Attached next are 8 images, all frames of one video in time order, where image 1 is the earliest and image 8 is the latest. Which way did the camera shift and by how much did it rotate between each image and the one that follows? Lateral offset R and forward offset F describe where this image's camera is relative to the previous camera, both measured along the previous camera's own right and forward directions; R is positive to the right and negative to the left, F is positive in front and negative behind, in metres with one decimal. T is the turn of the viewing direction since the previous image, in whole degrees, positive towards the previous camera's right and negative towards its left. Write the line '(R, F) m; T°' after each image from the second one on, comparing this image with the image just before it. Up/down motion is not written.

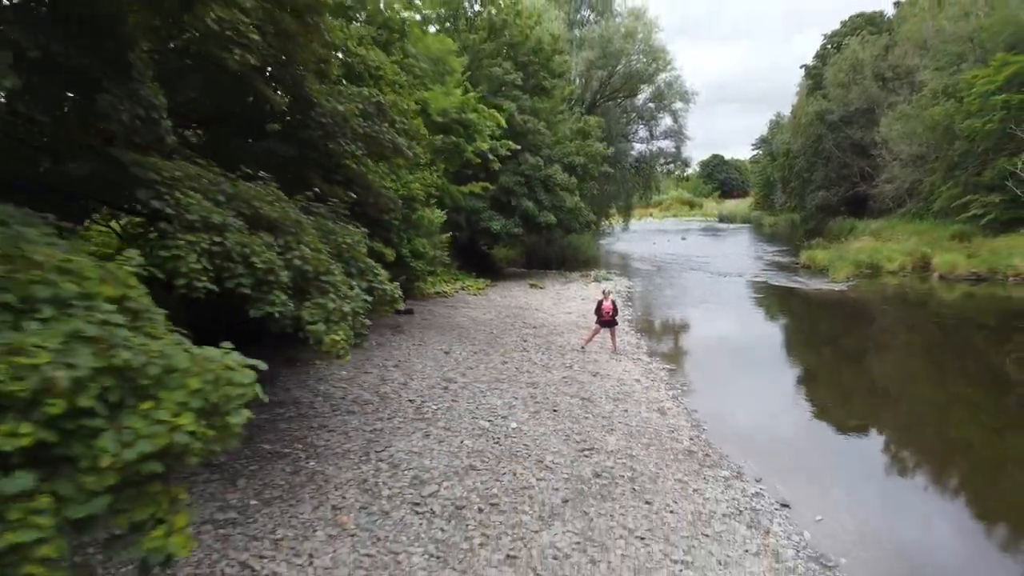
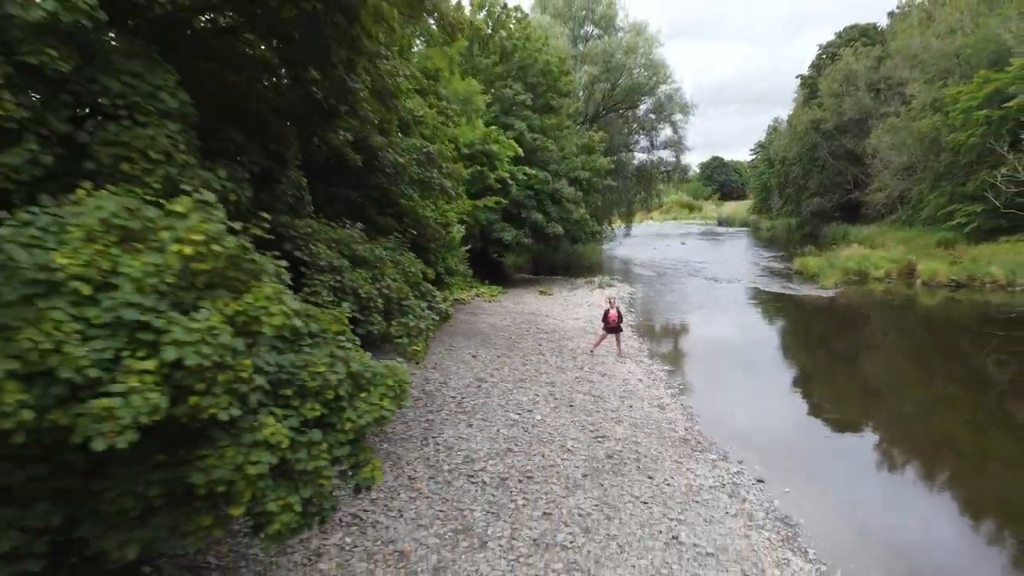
(-0.3, -1.2) m; 0°
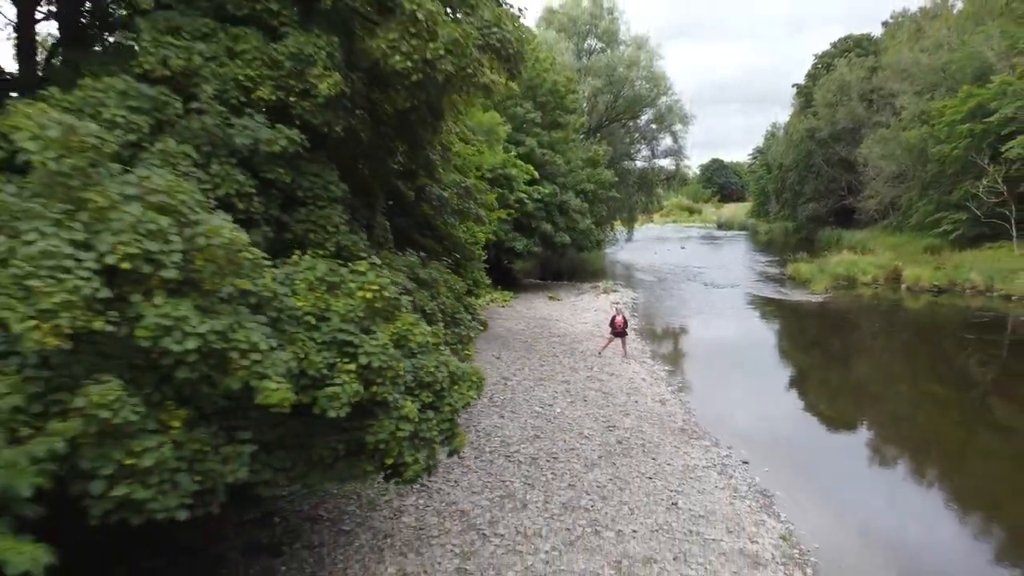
(-0.3, -1.3) m; 0°
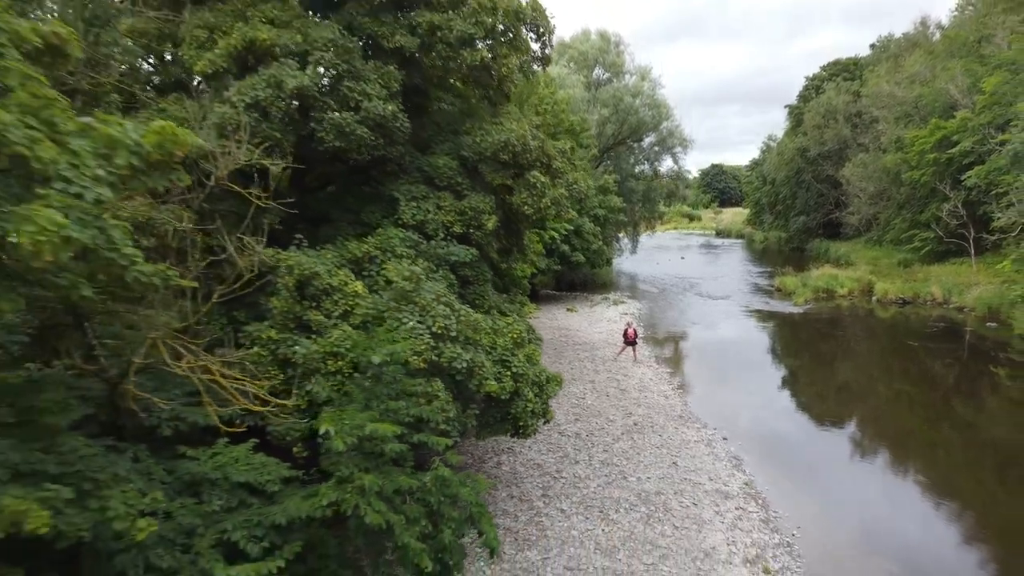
(-0.8, -3.1) m; 0°
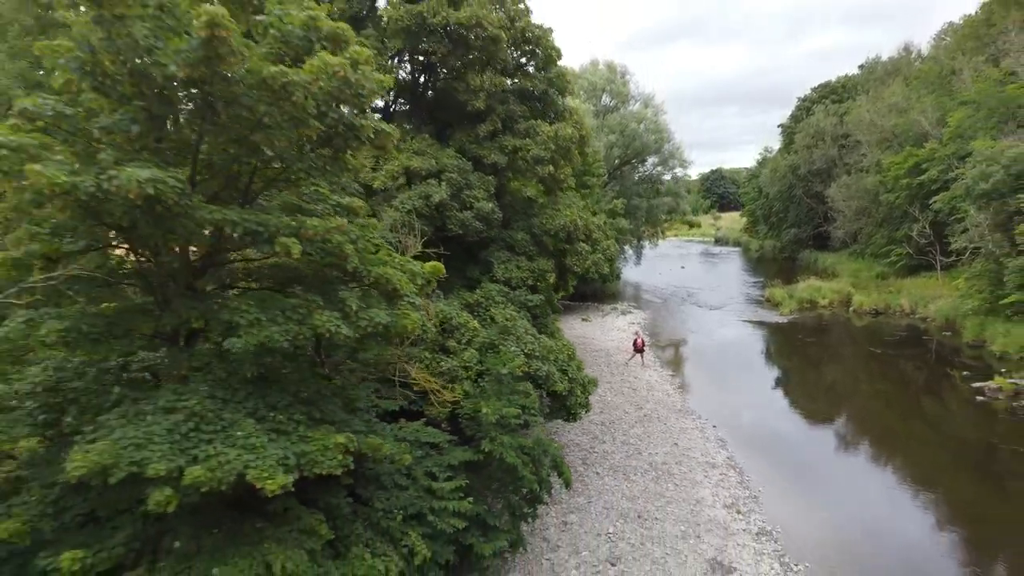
(-0.9, -3.2) m; 0°
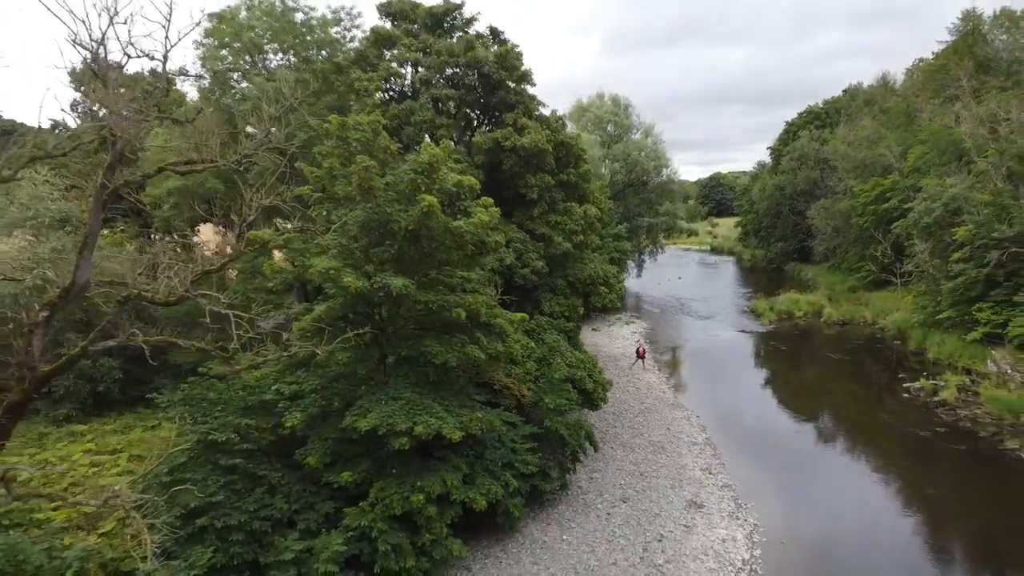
(-1.0, -4.4) m; 0°
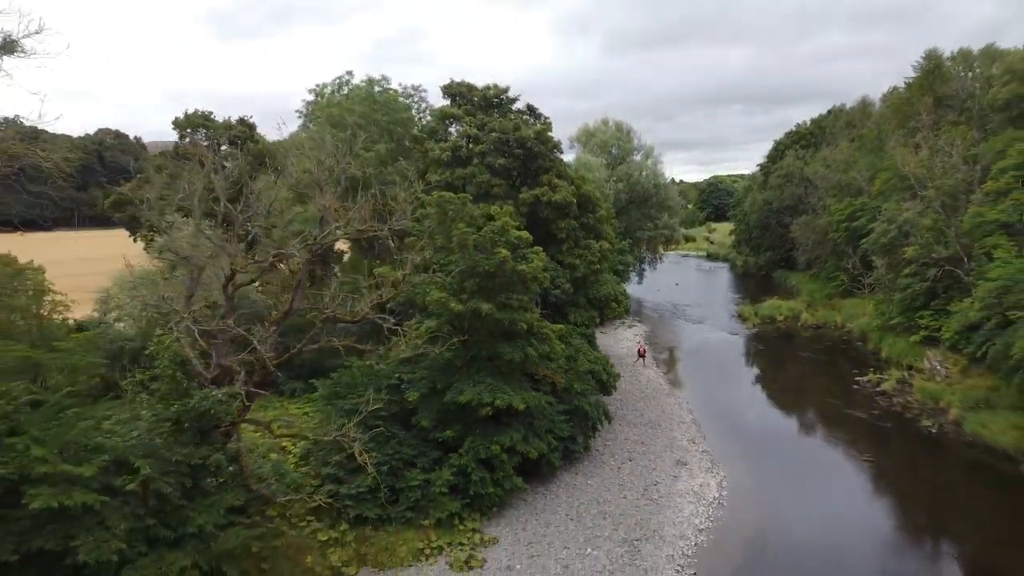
(-1.0, -4.8) m; 0°
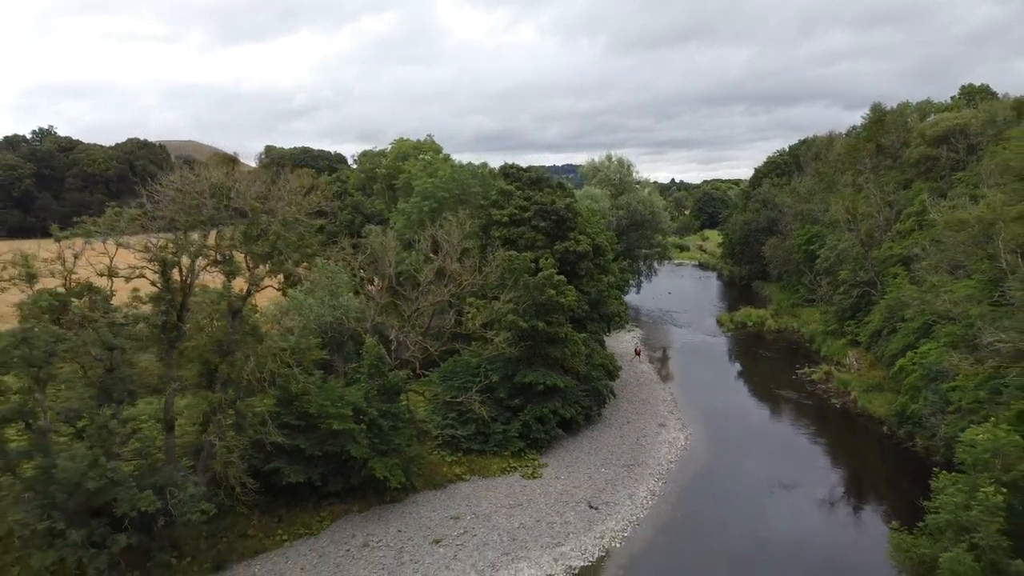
(-1.7, -8.9) m; 0°
